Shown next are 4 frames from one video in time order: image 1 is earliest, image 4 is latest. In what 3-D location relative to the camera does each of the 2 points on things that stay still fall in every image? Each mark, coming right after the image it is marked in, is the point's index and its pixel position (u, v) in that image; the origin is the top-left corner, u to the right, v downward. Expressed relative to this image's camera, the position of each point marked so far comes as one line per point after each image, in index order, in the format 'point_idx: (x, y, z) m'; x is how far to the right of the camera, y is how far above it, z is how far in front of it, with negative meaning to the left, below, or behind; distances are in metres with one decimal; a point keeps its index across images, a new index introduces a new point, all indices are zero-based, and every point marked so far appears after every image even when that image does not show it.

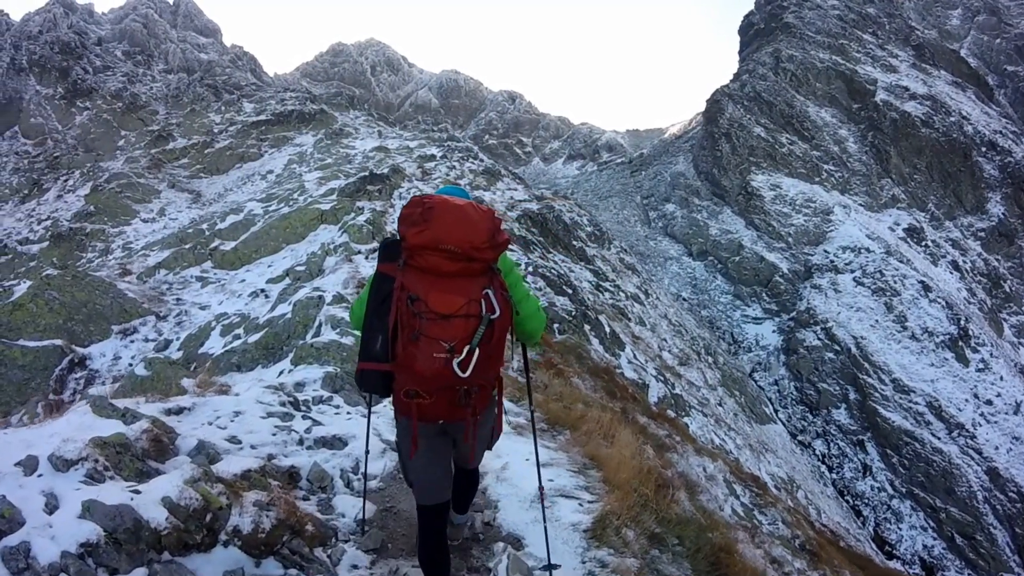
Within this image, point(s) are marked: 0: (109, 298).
0: (-8.2, -0.2, +12.0) m
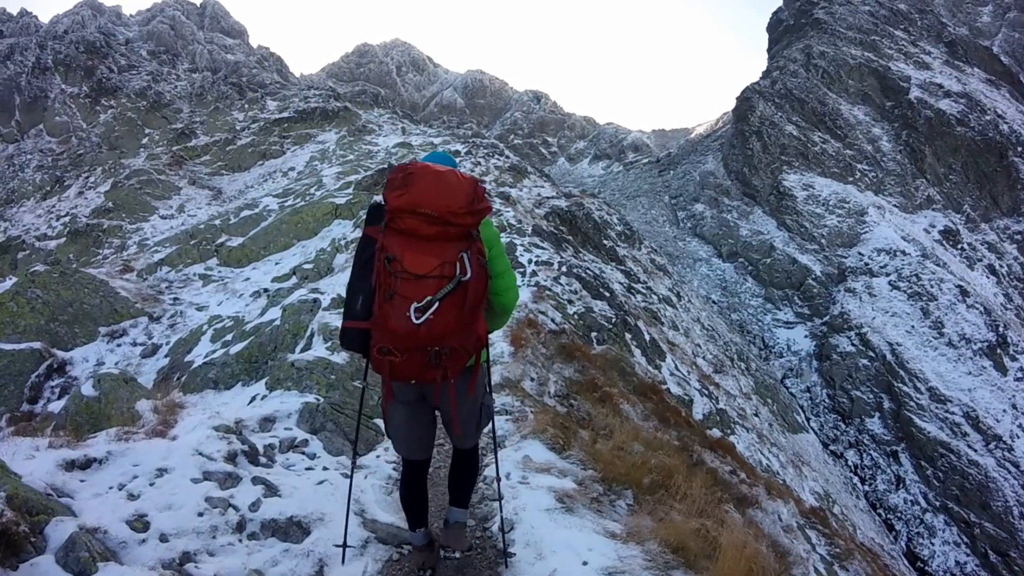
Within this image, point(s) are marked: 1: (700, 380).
0: (-7.7, -0.2, +11.1) m
1: (+4.4, -2.1, +14.0) m
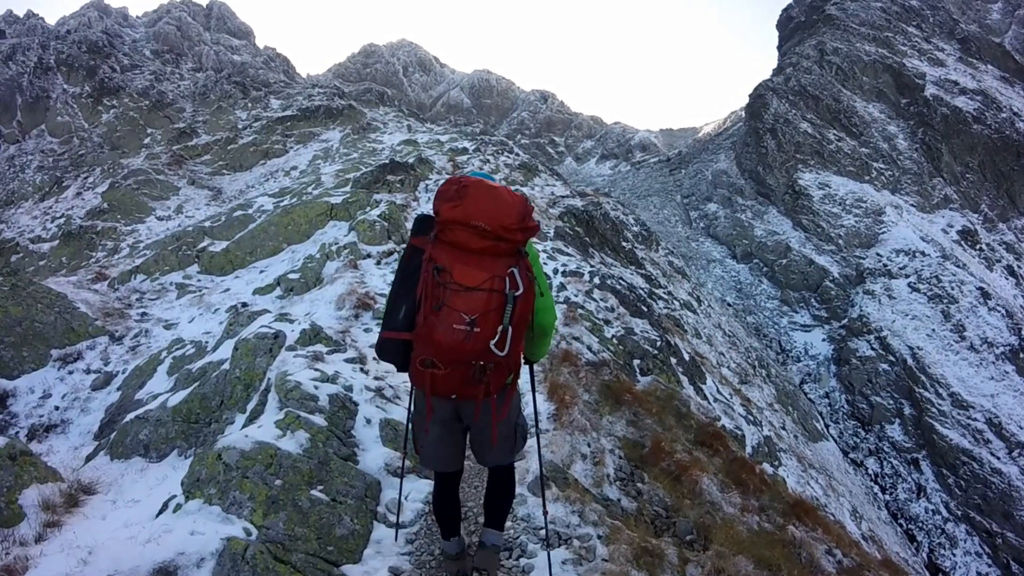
0: (-7.4, -0.4, +9.7) m
1: (+4.7, -2.3, +12.6) m
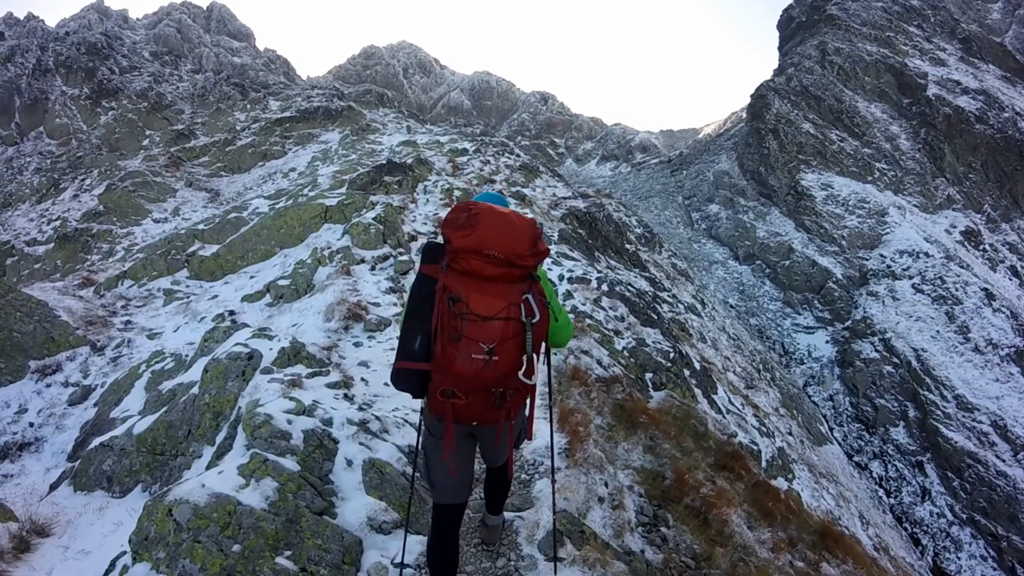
0: (-7.3, -0.5, +9.3) m
1: (+4.7, -2.4, +12.1) m
